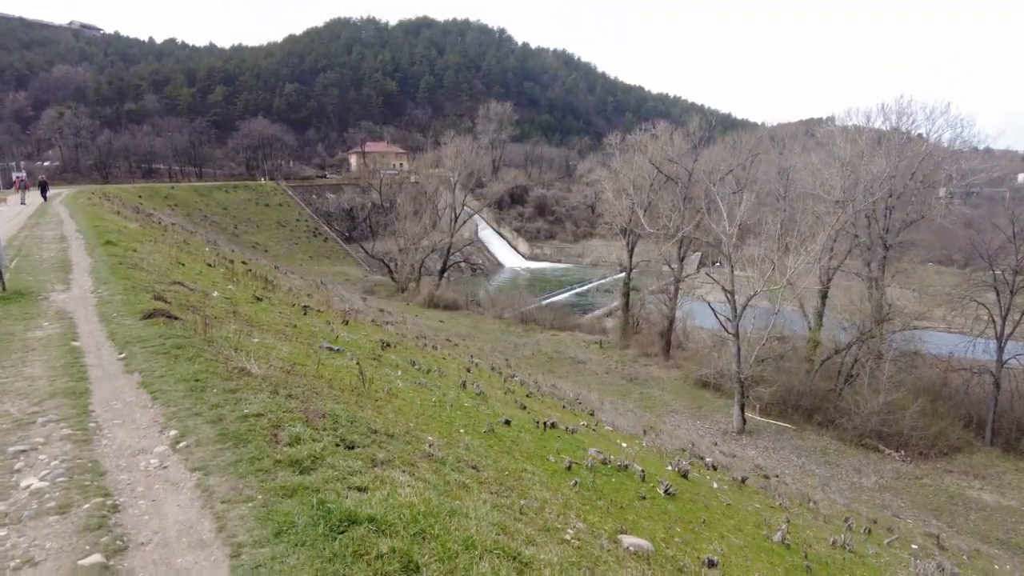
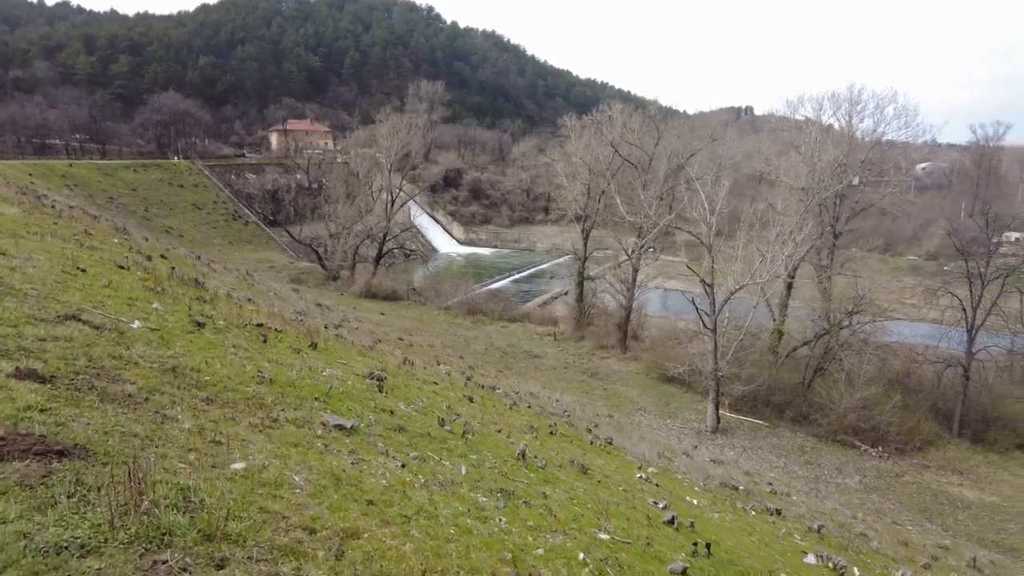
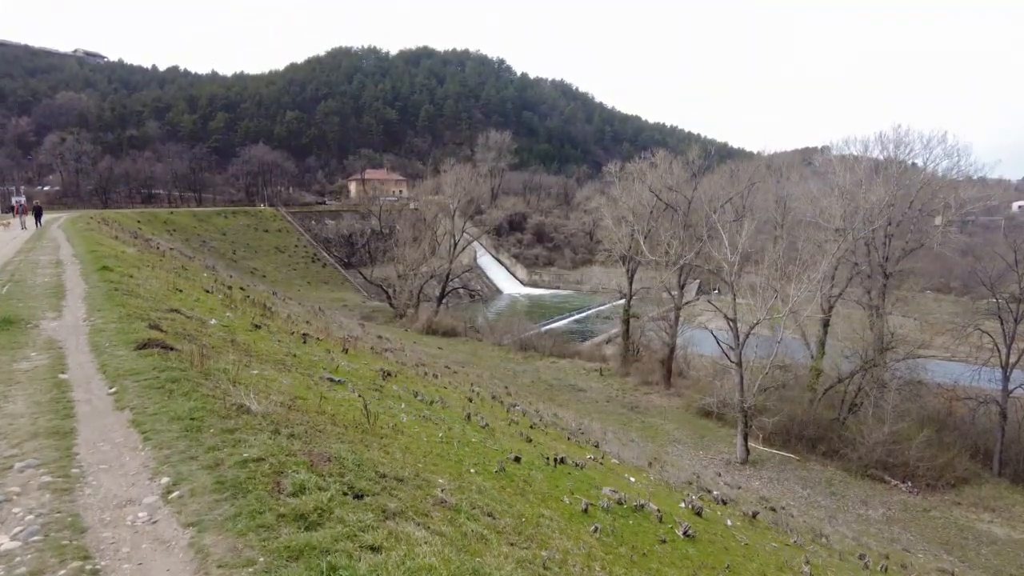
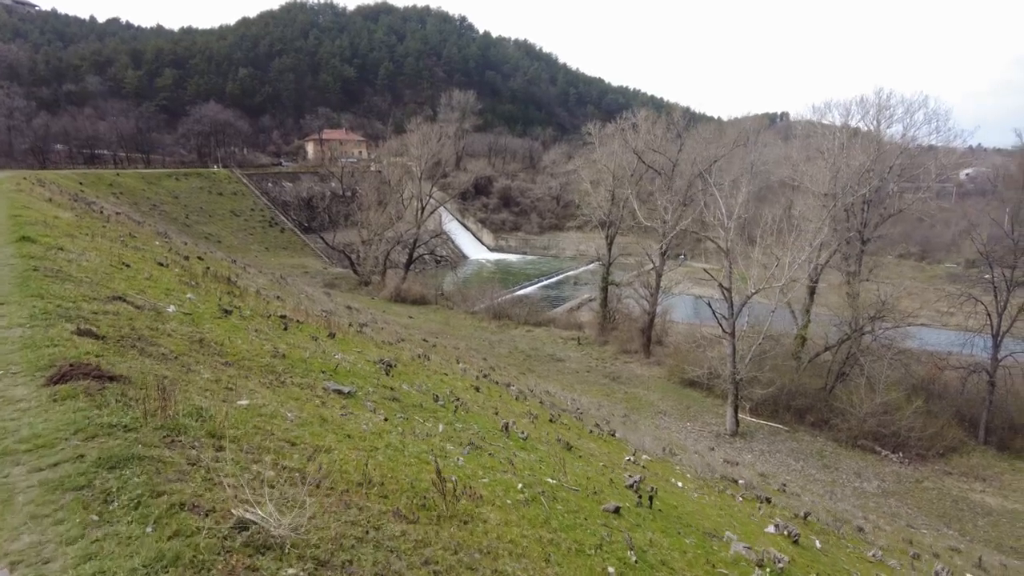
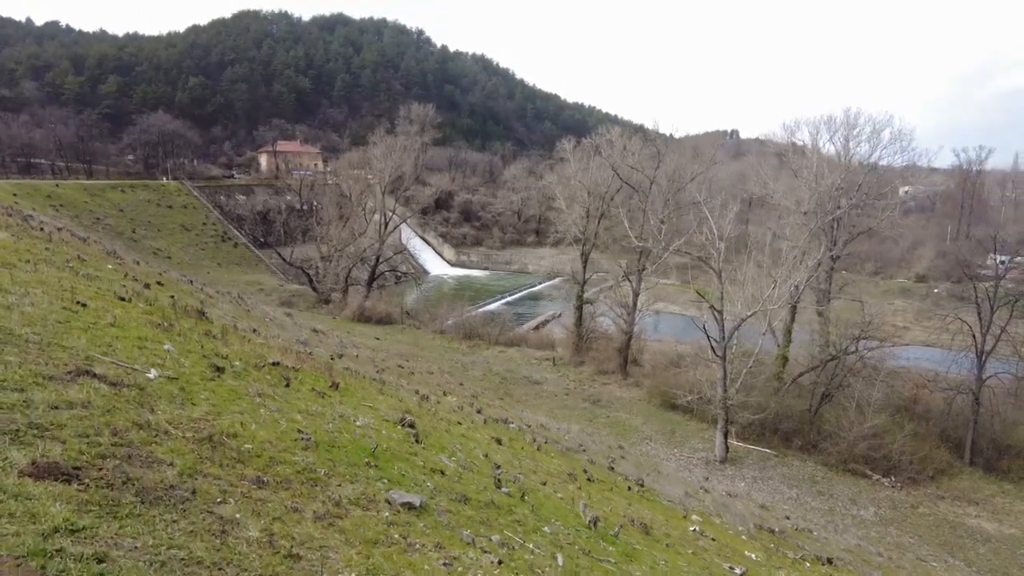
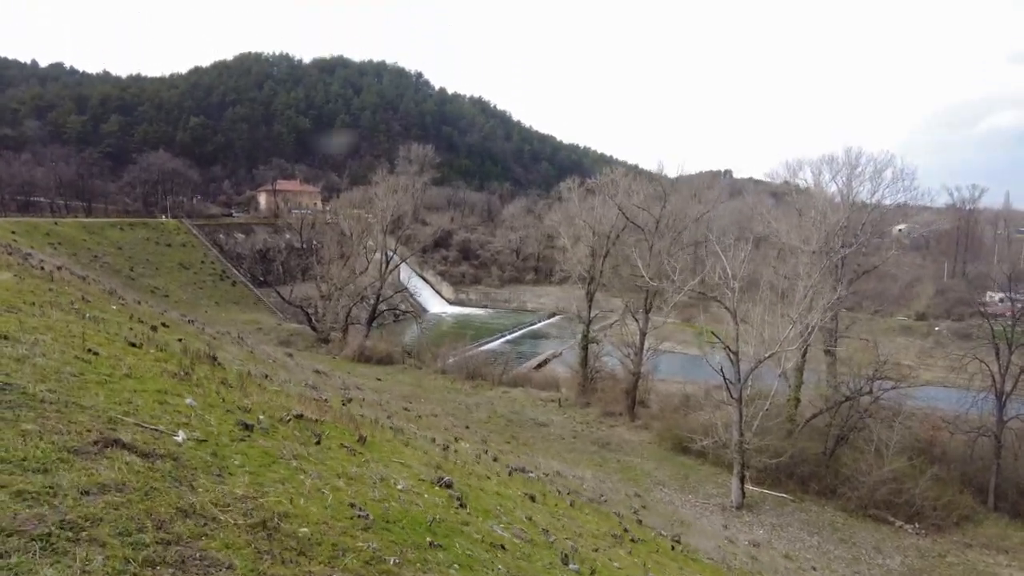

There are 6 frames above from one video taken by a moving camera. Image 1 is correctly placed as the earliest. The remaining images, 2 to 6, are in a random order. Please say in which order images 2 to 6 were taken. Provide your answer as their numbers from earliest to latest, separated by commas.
3, 4, 2, 5, 6
